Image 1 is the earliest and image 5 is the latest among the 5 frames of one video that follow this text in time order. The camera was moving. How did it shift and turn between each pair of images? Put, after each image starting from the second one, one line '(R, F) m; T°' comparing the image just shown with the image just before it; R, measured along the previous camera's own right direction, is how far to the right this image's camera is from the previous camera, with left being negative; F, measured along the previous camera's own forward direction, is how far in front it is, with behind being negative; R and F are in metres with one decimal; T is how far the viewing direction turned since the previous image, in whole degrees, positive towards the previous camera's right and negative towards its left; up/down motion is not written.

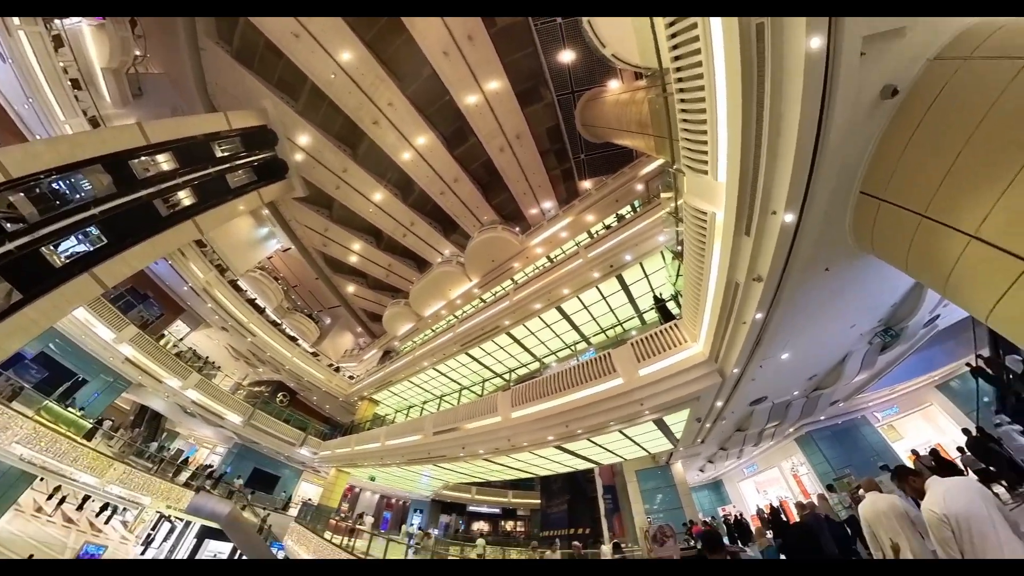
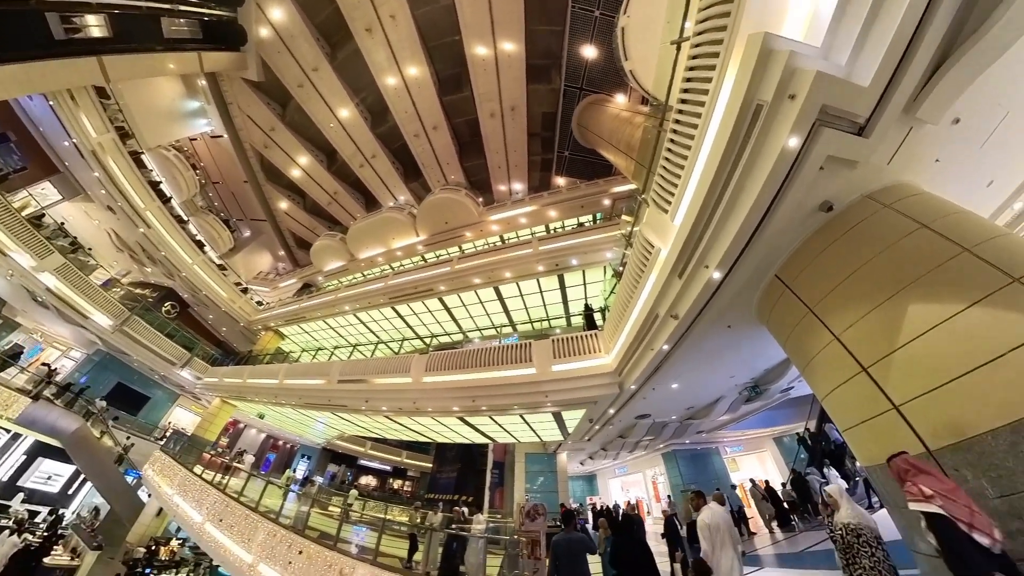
(-0.6, +0.1) m; +15°
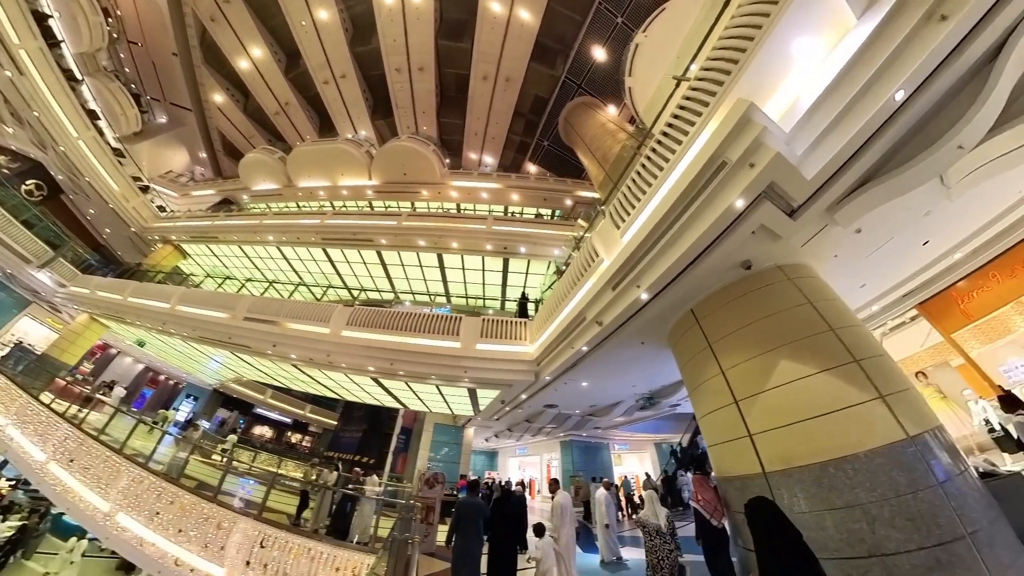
(-0.6, +0.1) m; +15°
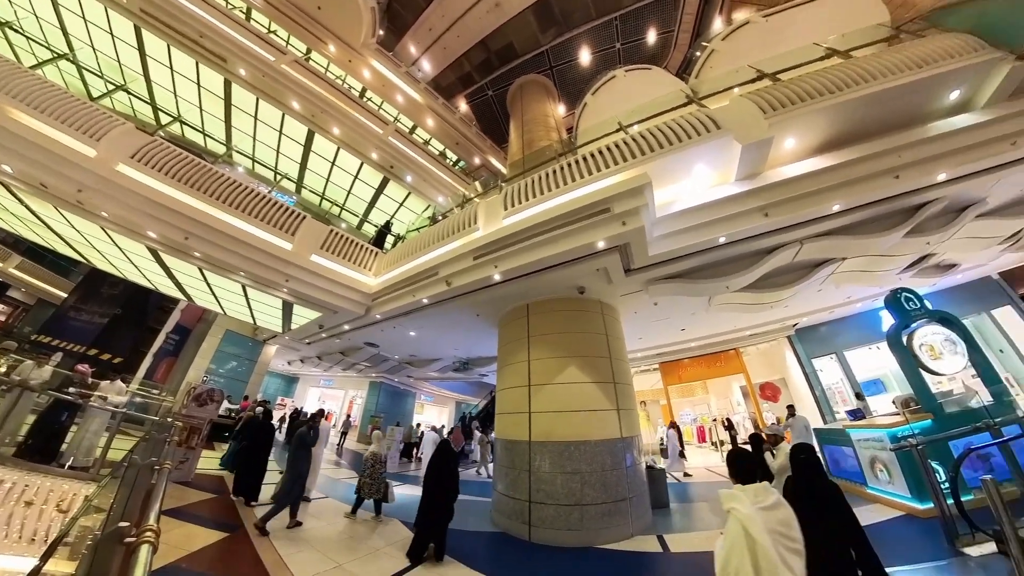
(-1.3, +0.4) m; +35°
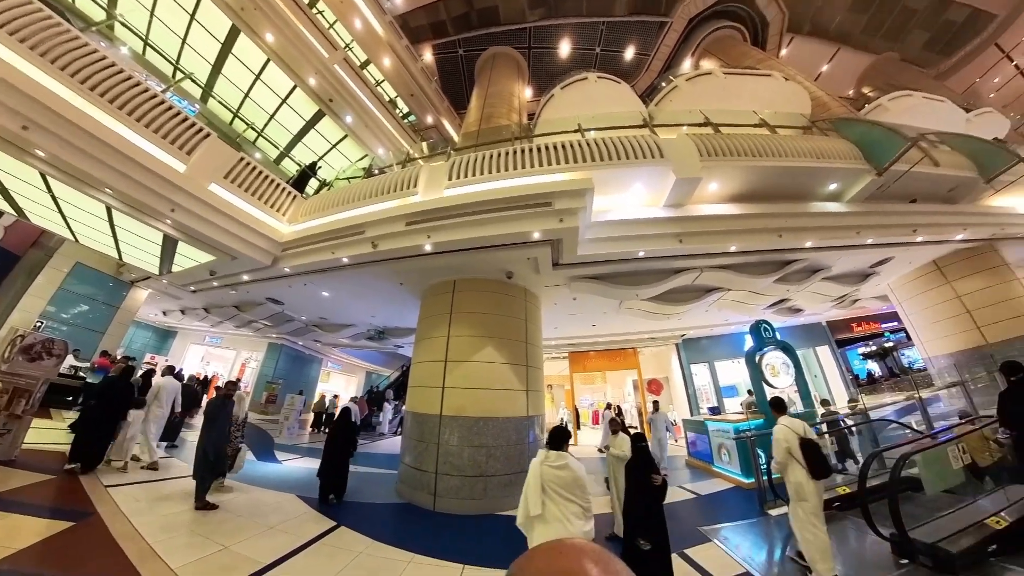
(-0.7, +0.1) m; +18°
